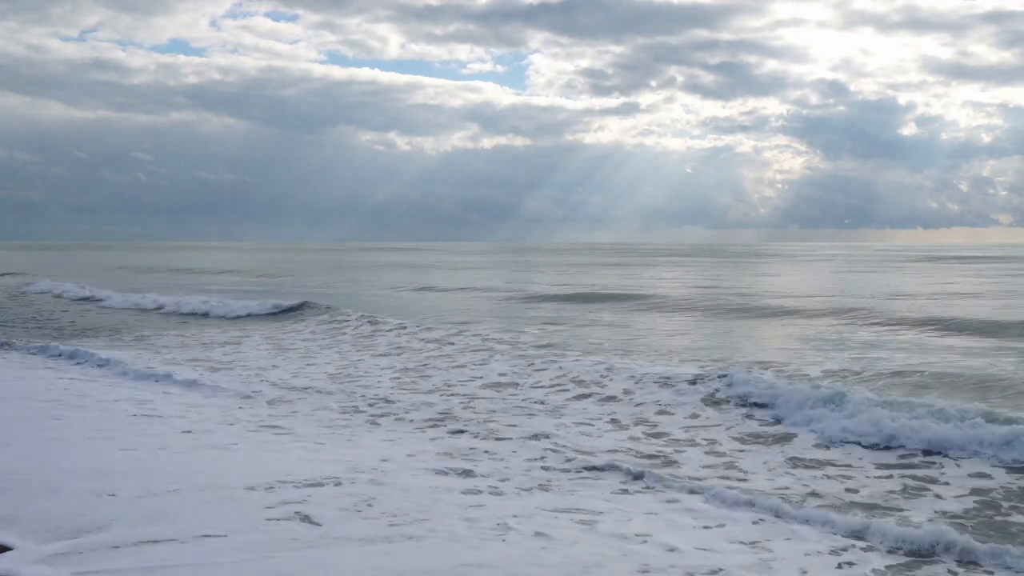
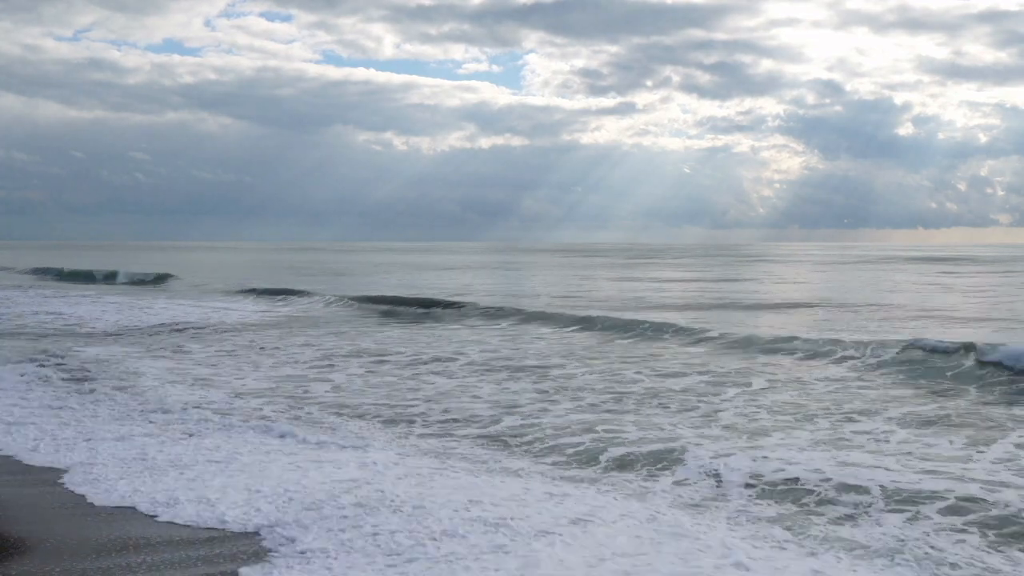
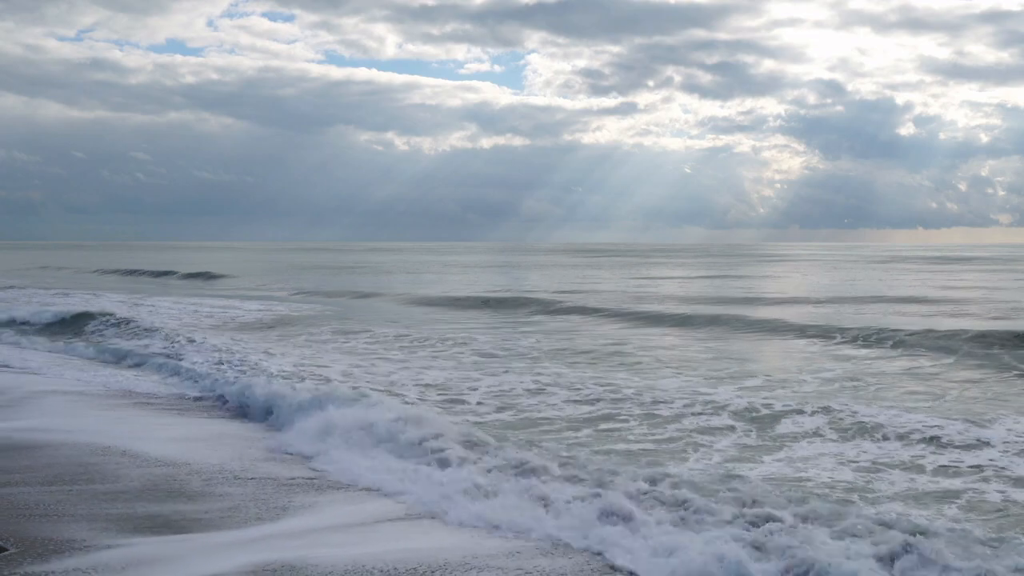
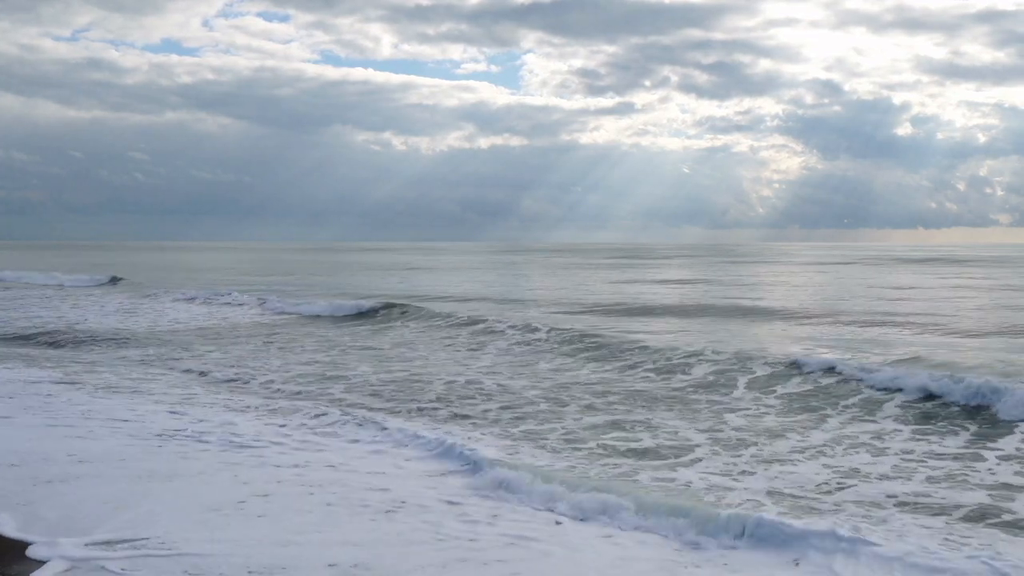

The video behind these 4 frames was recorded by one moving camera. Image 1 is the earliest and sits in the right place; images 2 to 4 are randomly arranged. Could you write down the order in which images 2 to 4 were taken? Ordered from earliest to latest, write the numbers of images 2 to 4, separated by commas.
3, 2, 4
